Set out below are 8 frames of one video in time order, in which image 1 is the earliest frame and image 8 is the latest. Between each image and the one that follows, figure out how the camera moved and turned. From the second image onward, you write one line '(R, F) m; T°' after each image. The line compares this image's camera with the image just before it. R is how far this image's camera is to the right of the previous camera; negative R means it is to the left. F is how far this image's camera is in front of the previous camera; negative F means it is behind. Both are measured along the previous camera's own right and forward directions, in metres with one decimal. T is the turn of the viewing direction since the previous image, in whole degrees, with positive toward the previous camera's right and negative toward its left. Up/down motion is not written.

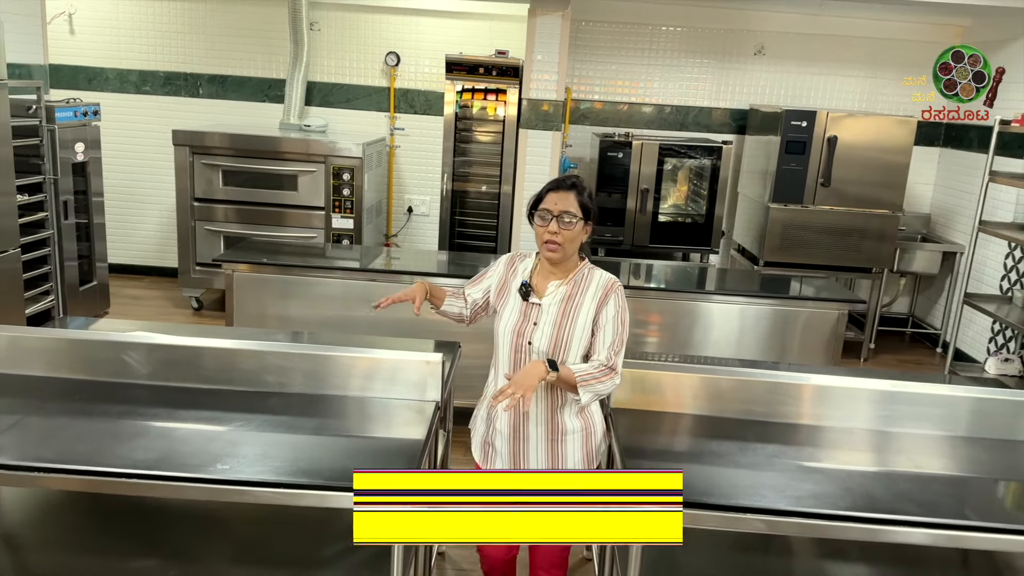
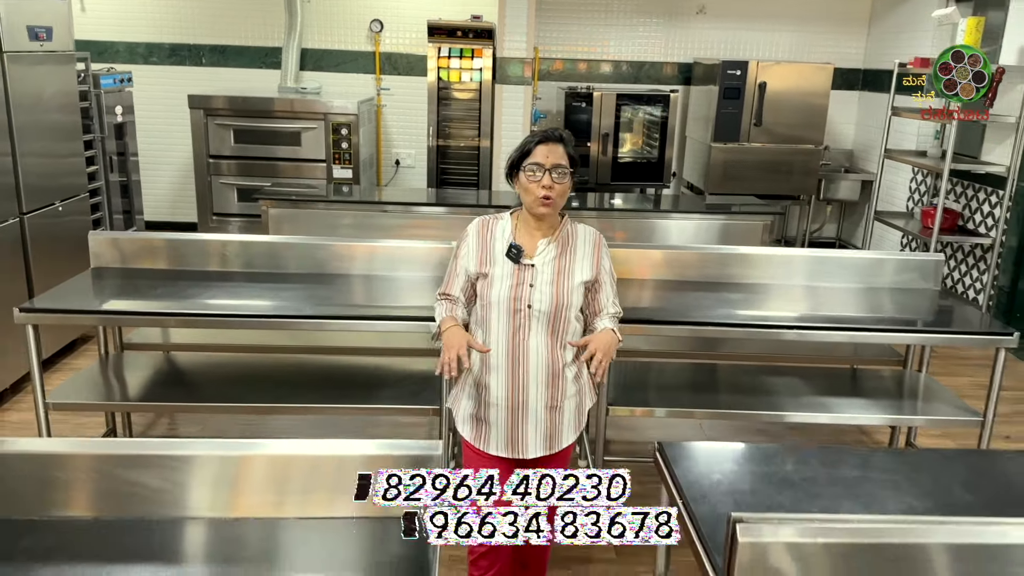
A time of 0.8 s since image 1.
(-0.1, -0.8) m; +2°
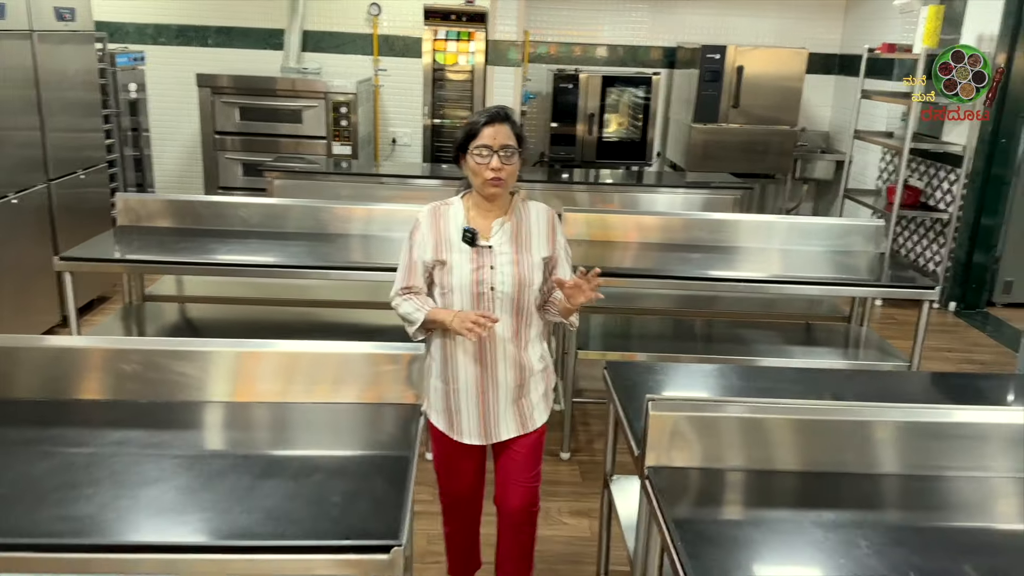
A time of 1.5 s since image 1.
(+0.1, -0.3) m; 0°
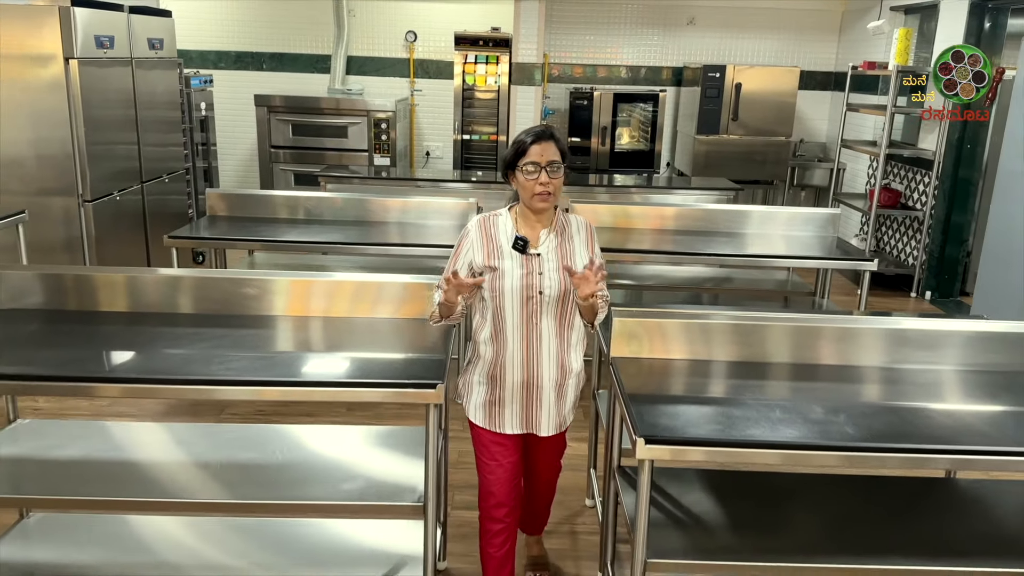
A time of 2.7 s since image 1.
(+0.1, -0.7) m; -2°
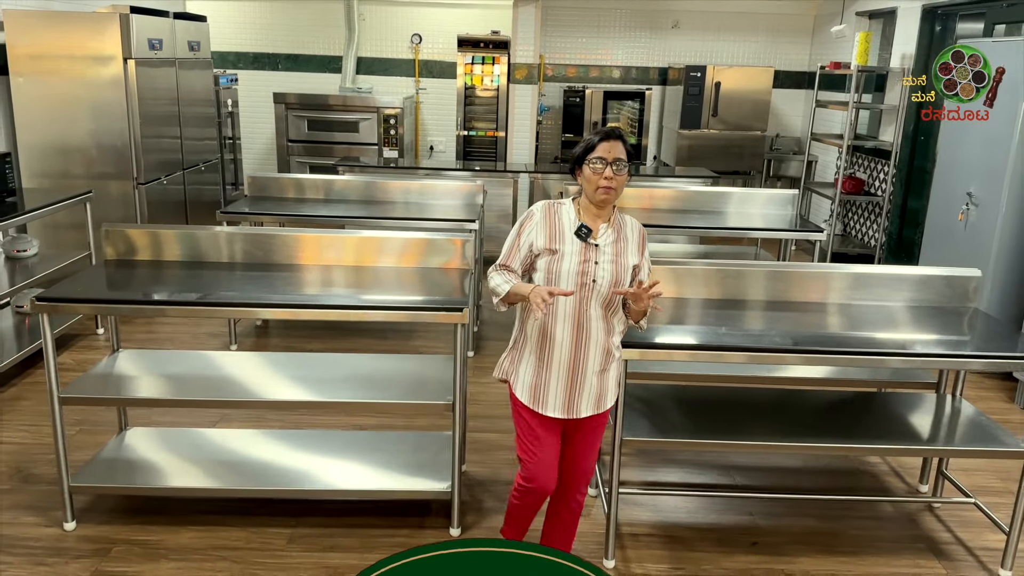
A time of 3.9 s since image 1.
(0.0, -0.6) m; 0°
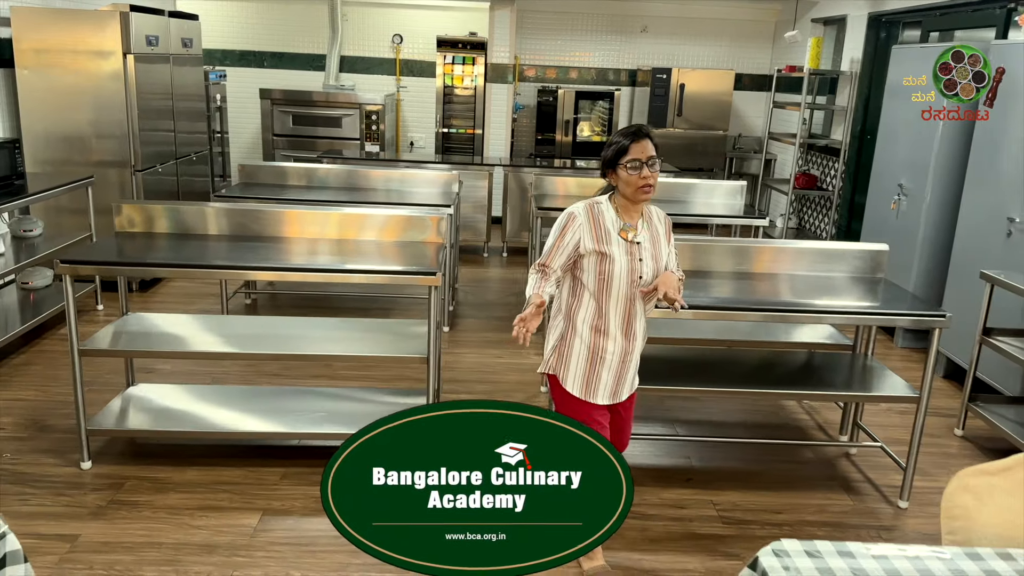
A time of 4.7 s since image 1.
(0.0, -0.4) m; +1°
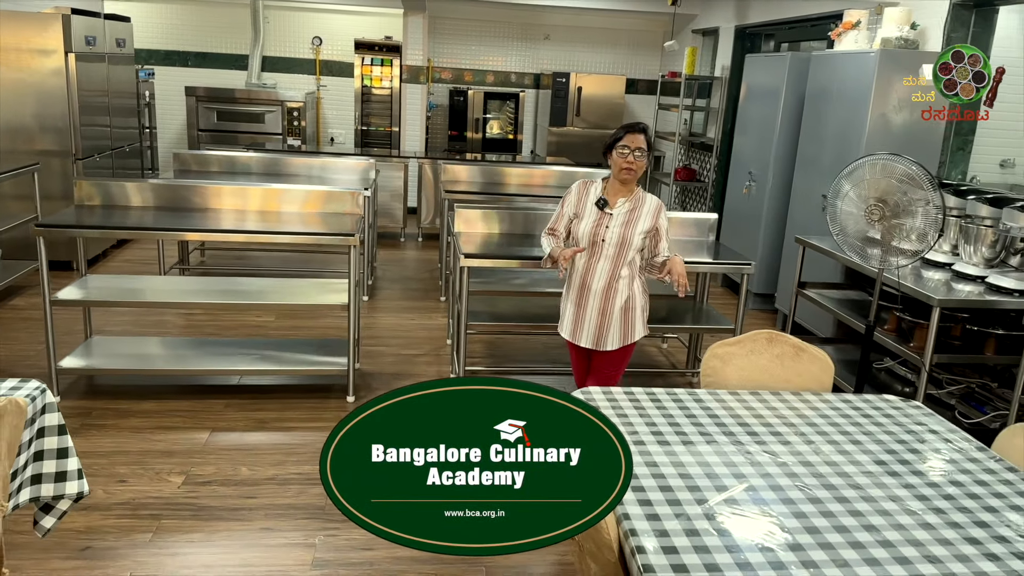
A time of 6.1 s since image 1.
(+0.1, -0.7) m; +5°
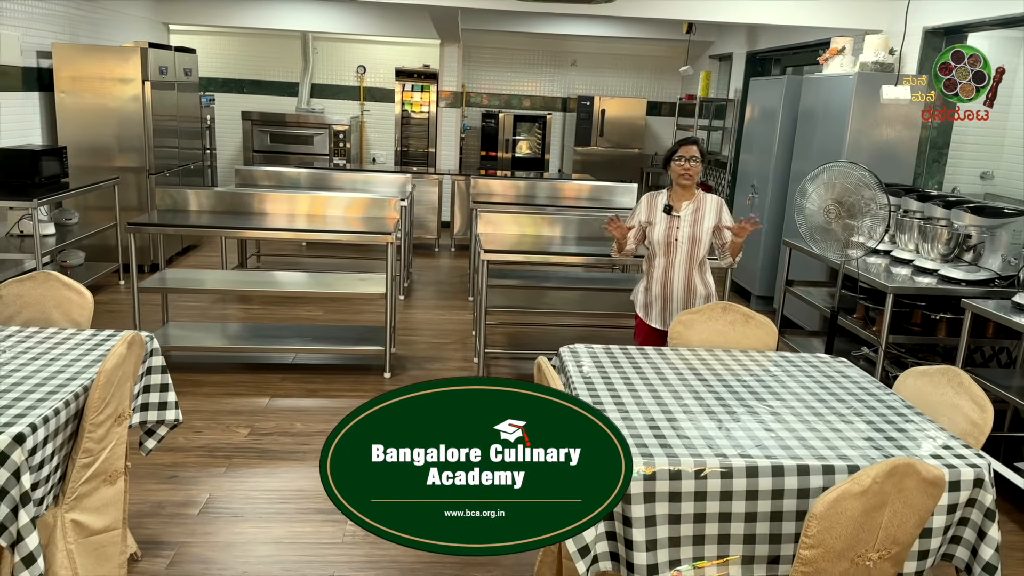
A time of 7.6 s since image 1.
(+0.1, -0.6) m; -3°
